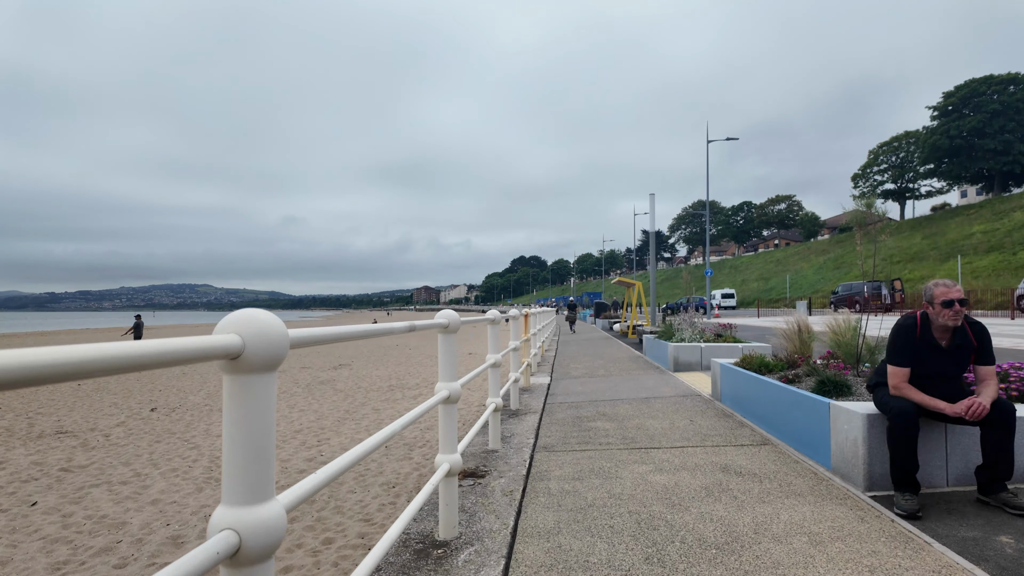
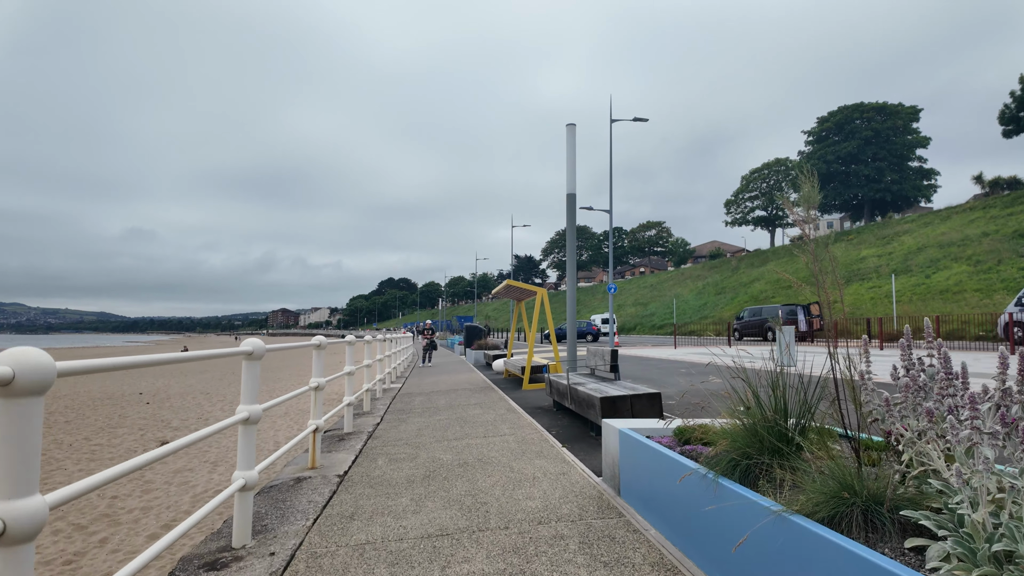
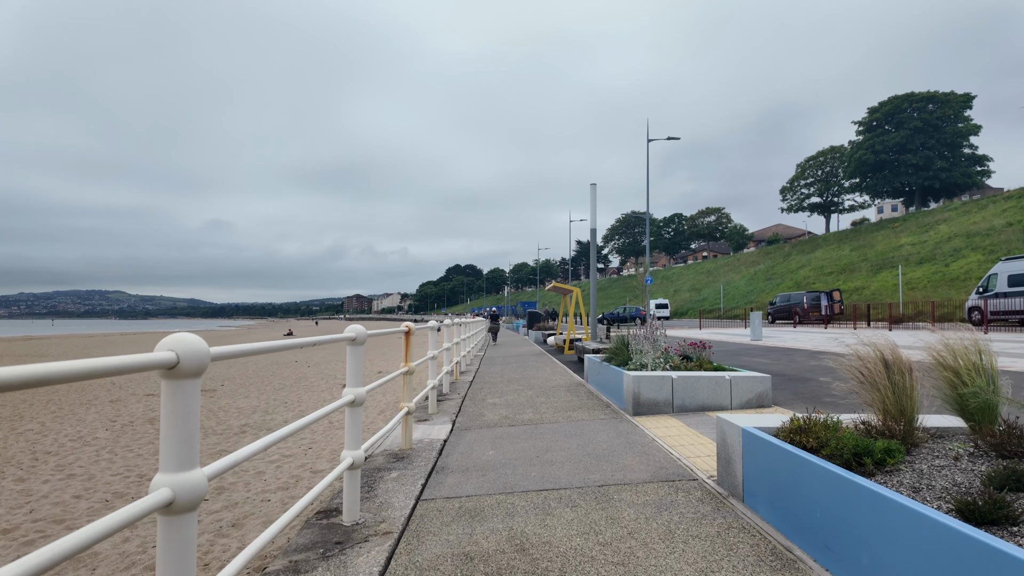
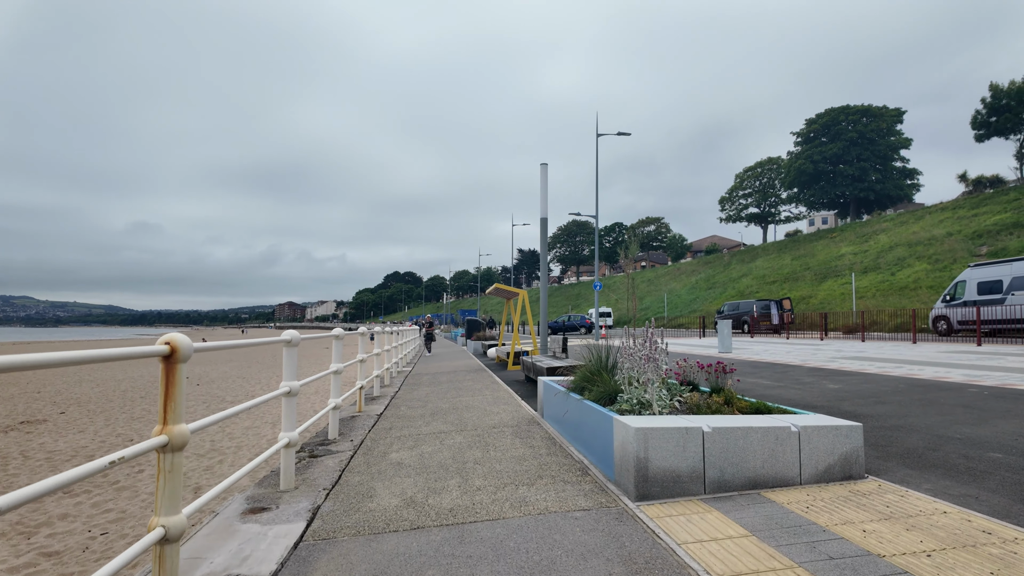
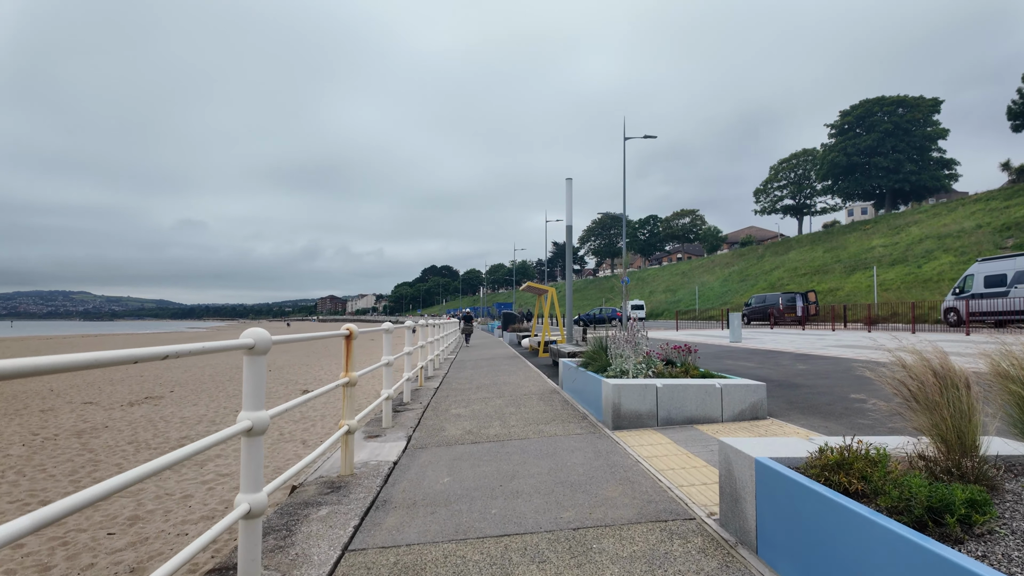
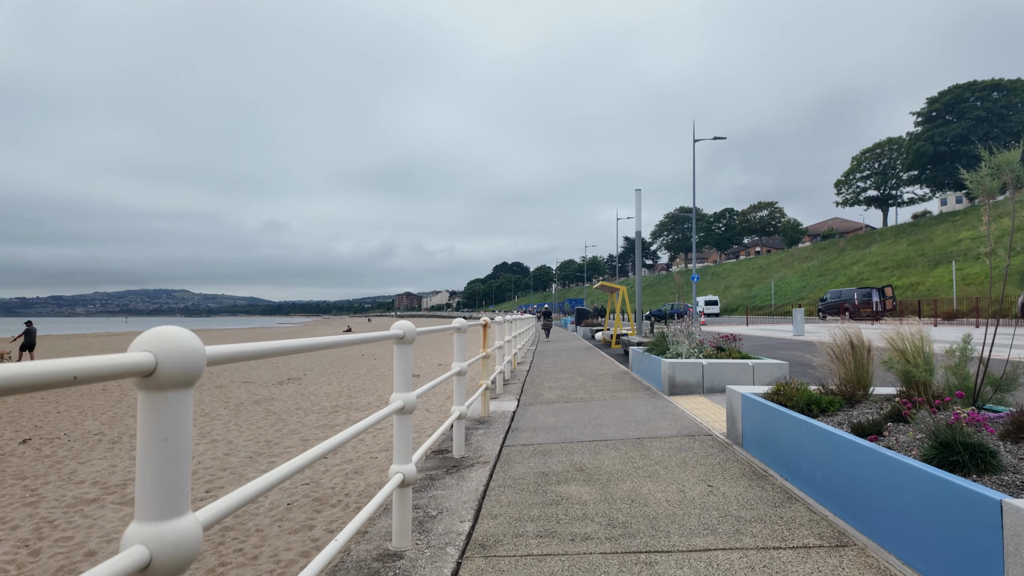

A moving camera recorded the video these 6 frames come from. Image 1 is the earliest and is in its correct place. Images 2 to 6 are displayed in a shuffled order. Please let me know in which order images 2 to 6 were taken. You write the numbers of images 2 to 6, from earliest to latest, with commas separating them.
6, 3, 5, 4, 2
